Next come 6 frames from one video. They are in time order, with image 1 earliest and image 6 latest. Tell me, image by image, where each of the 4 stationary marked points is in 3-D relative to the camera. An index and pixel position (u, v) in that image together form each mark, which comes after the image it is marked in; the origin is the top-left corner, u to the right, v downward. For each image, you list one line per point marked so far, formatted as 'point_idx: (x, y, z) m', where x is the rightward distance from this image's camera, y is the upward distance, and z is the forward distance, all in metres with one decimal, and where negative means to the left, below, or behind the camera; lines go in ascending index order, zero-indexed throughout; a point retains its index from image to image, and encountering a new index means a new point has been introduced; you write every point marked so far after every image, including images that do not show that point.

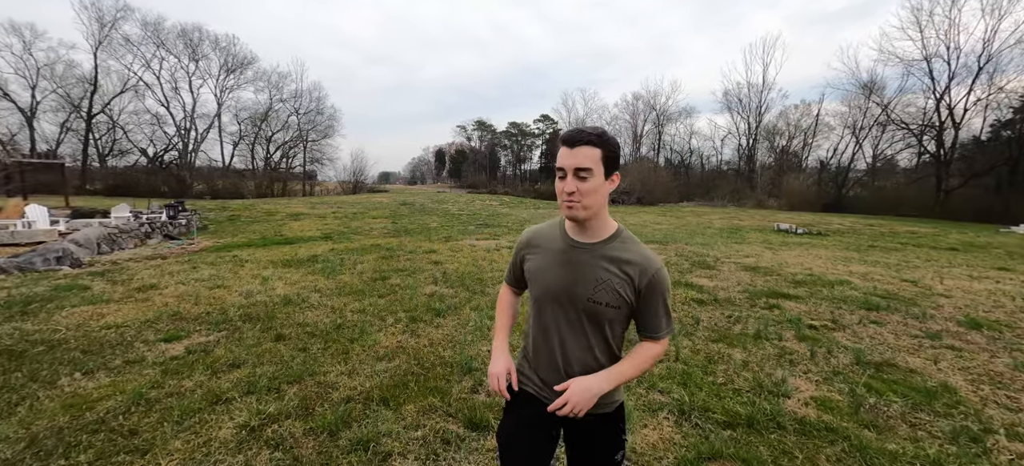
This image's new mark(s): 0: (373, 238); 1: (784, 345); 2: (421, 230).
0: (-4.2, -0.2, +12.4) m
1: (+3.1, -1.3, +4.7) m
2: (-3.3, +0.1, +14.9) m
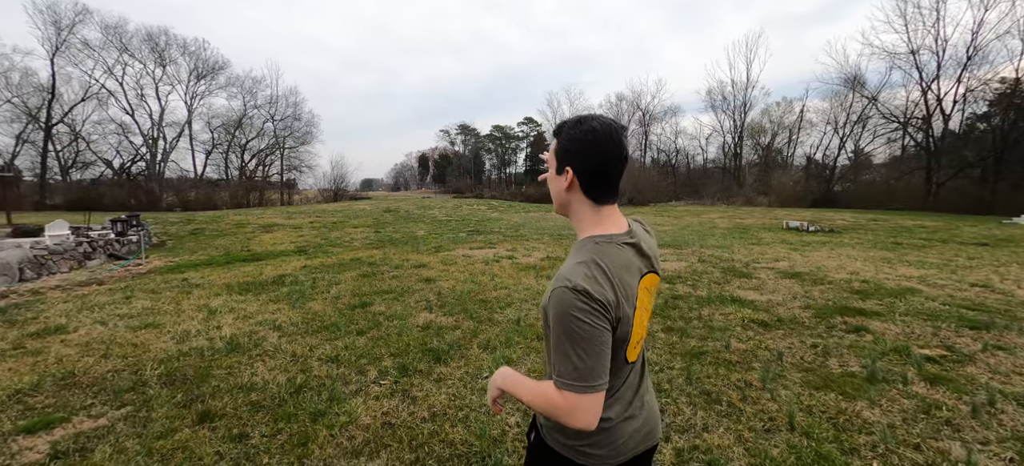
0: (-4.2, -0.5, +10.9) m
1: (+3.4, -1.3, +3.5) m
2: (-3.4, -0.2, +13.4) m
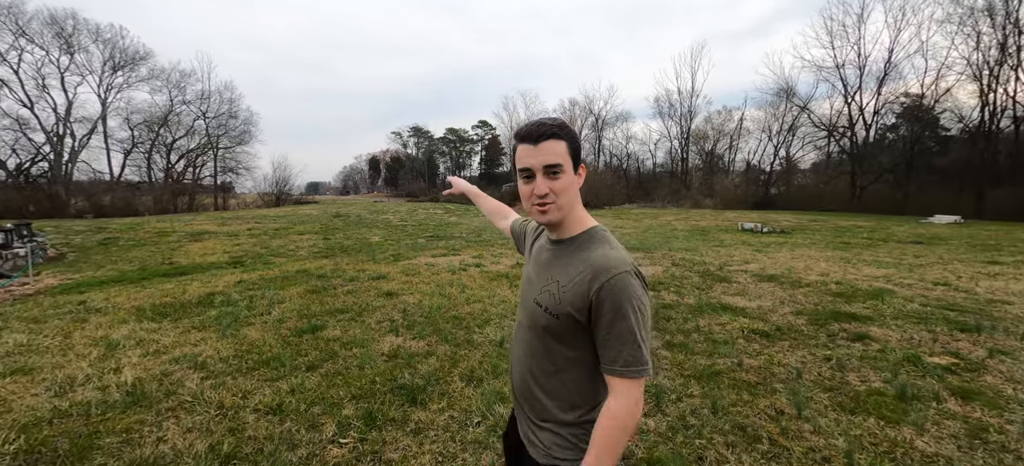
0: (-5.0, -0.7, +9.7) m
1: (+3.4, -1.4, +3.2) m
2: (-4.5, -0.4, +12.3) m
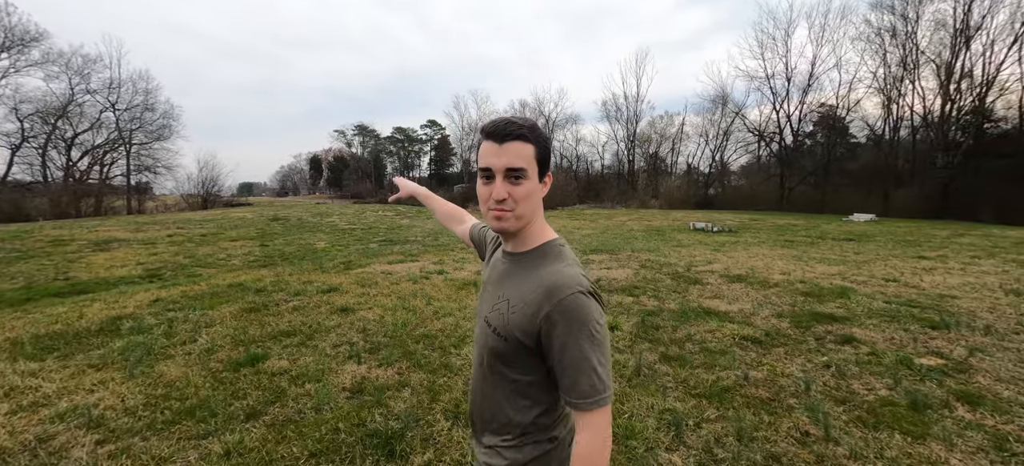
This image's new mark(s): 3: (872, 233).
0: (-5.7, -0.8, +8.5) m
1: (+3.4, -1.4, +3.0) m
2: (-5.6, -0.6, +11.1) m
3: (+13.5, 0.0, +15.6) m
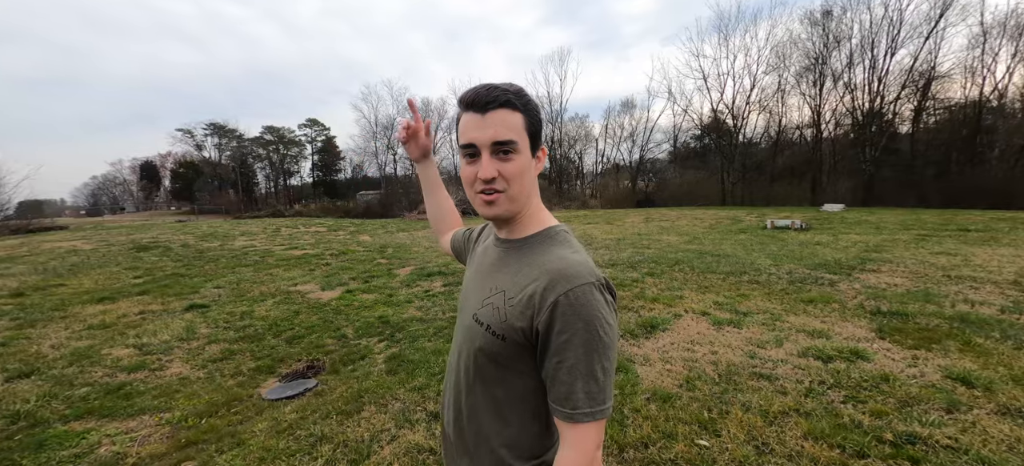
0: (-1.2, -1.3, +2.5) m
1: (+9.2, -1.2, 0.0) m
2: (-1.8, -1.1, +5.1) m
3: (+15.0, +0.5, +15.1) m
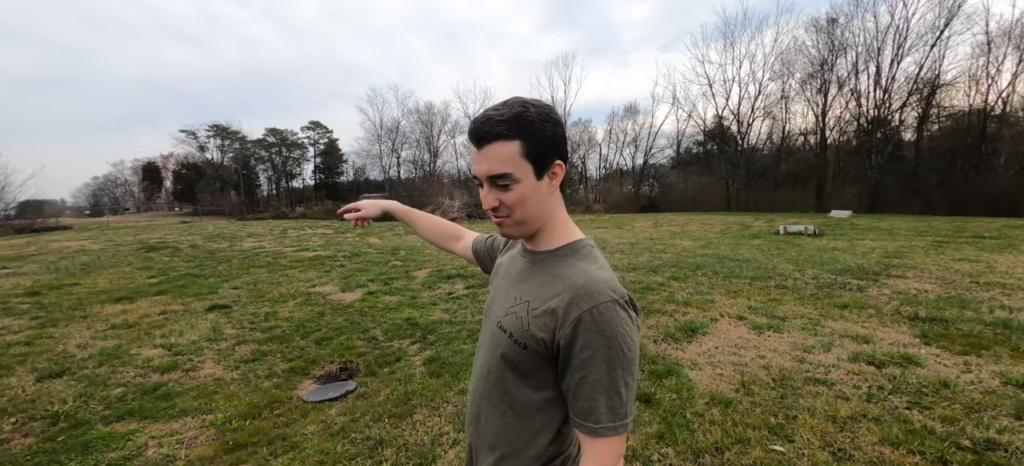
0: (-0.8, -1.3, +2.5) m
1: (+9.6, -1.2, 0.0) m
2: (-1.4, -1.2, +5.0) m
3: (+15.4, +0.2, +15.1) m
